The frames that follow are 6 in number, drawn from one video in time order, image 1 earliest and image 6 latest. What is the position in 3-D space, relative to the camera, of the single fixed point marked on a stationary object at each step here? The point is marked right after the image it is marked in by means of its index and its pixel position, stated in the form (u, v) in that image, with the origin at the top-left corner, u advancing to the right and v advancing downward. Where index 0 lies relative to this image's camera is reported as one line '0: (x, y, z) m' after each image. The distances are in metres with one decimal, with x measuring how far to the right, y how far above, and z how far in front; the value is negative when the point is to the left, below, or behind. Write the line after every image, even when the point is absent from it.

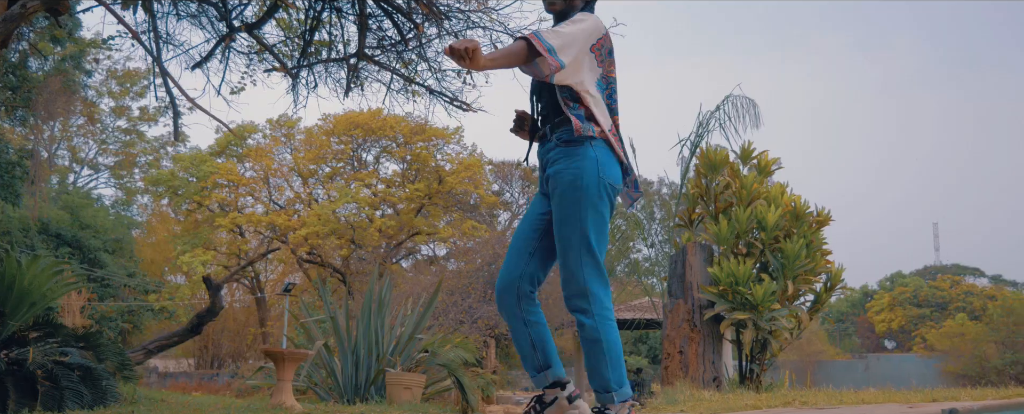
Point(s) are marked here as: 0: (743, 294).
0: (+1.5, -0.6, +6.6) m
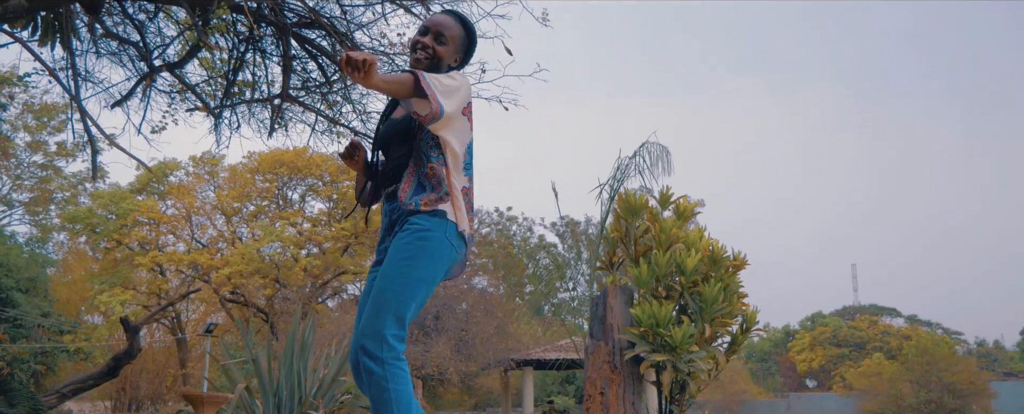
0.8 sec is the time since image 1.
0: (+1.0, -0.9, +6.7) m
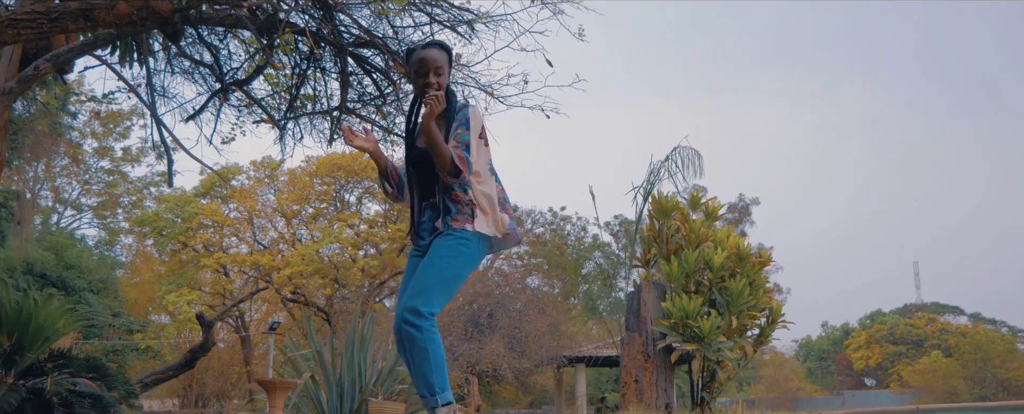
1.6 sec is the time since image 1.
0: (+1.3, -0.9, +7.3) m
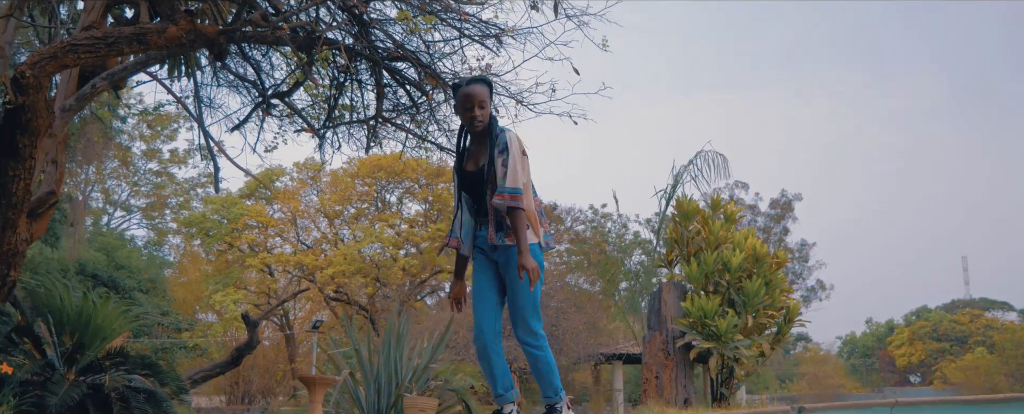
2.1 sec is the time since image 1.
0: (+1.5, -0.9, +7.6) m
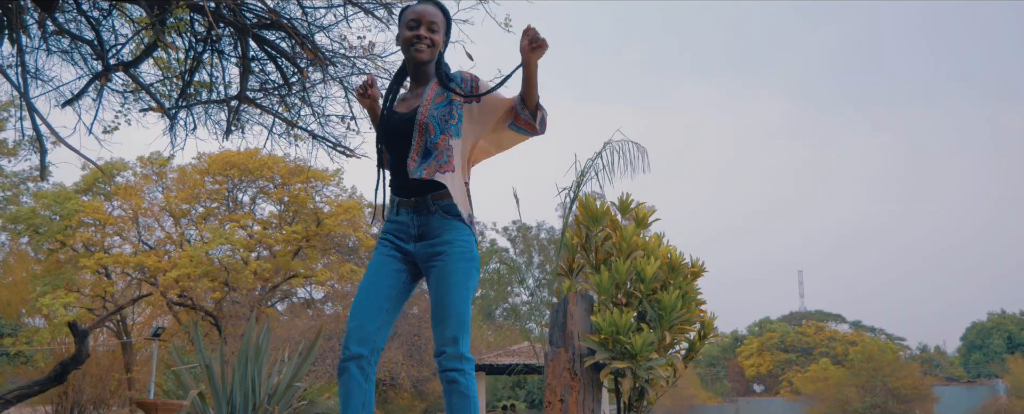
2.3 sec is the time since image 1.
0: (+0.7, -0.9, +6.7) m
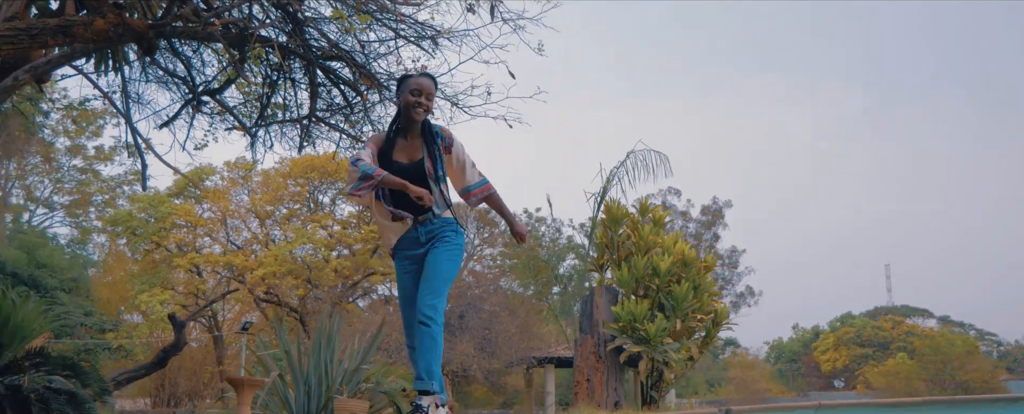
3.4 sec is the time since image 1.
0: (+1.0, -0.9, +7.7) m
